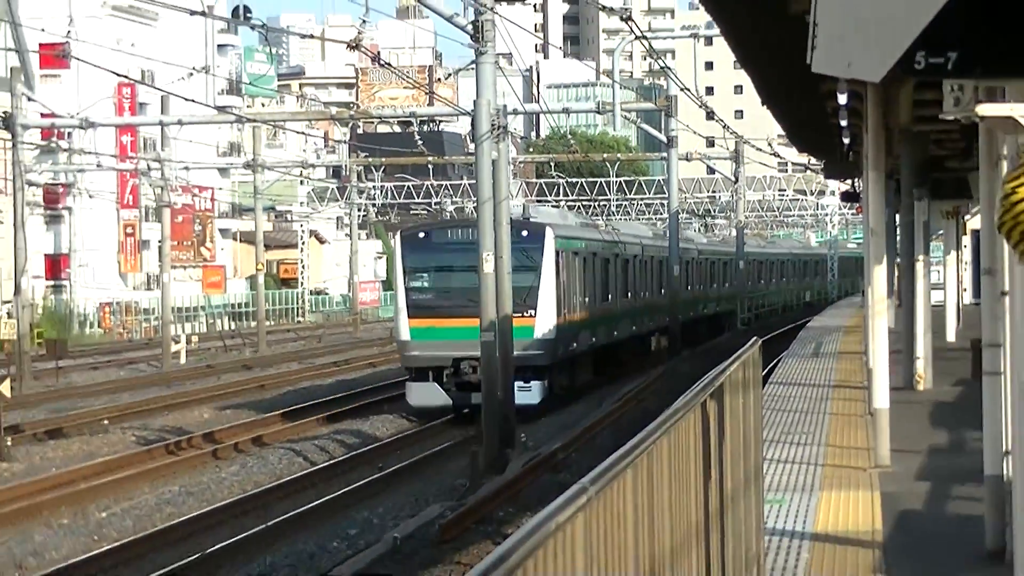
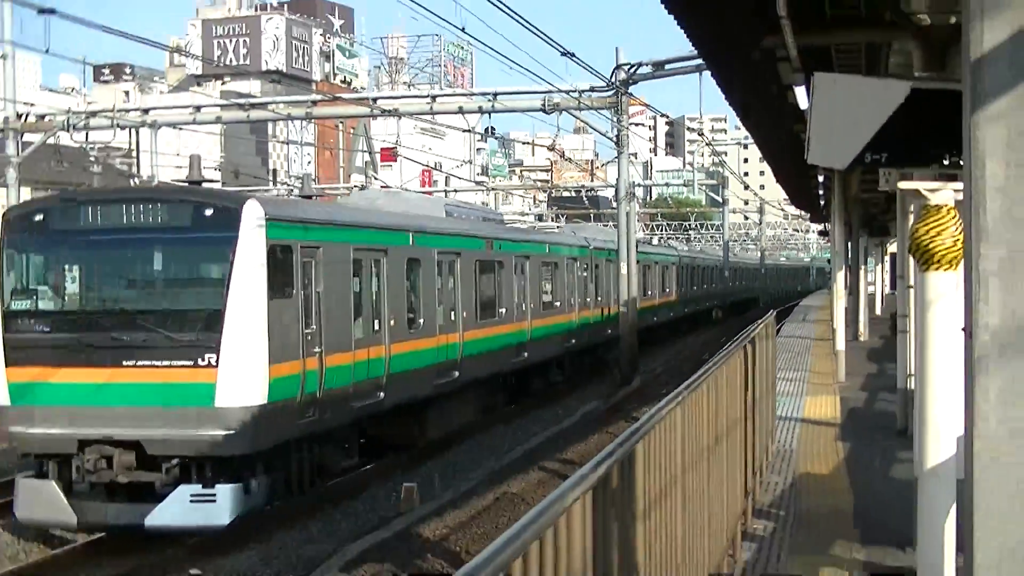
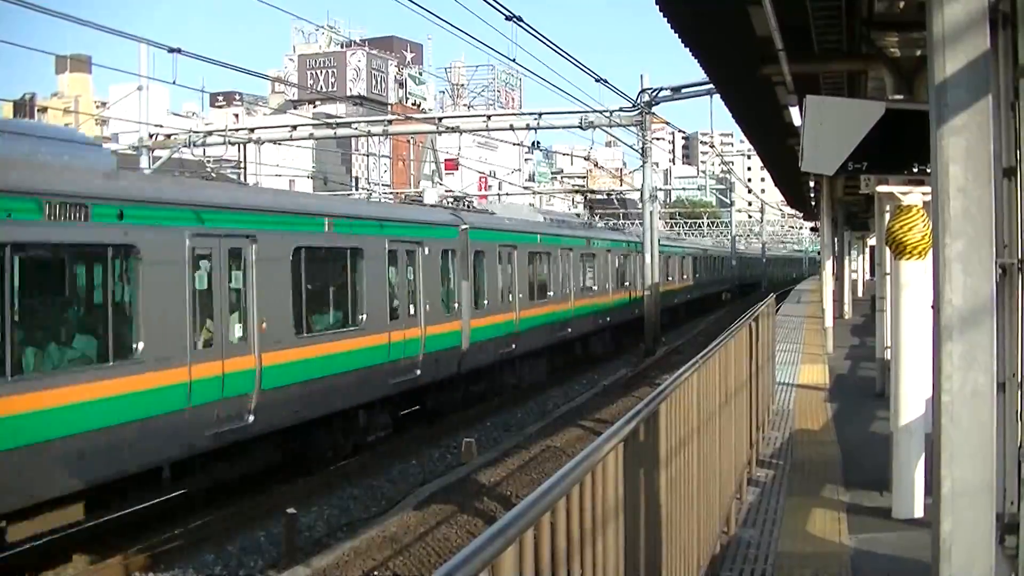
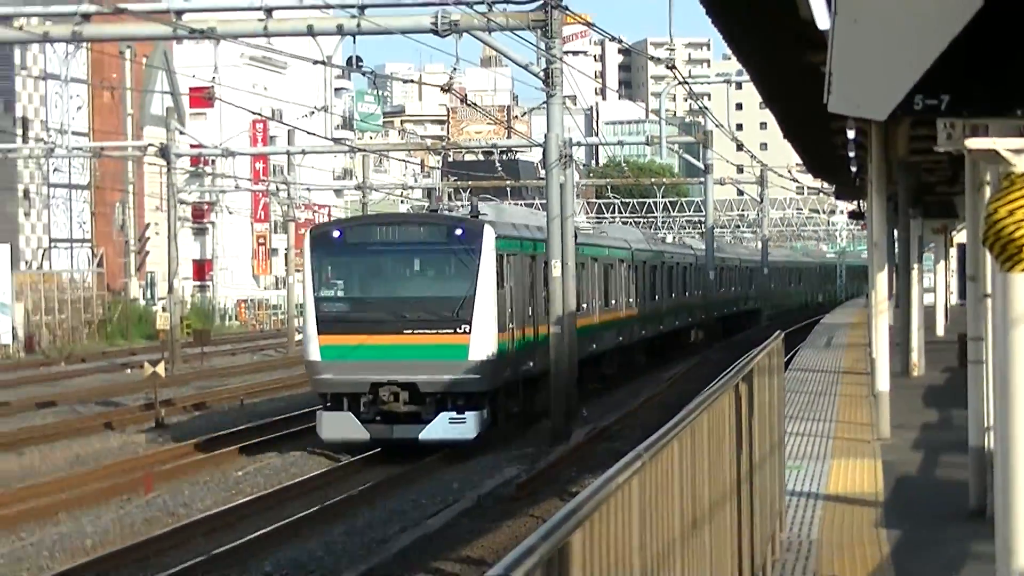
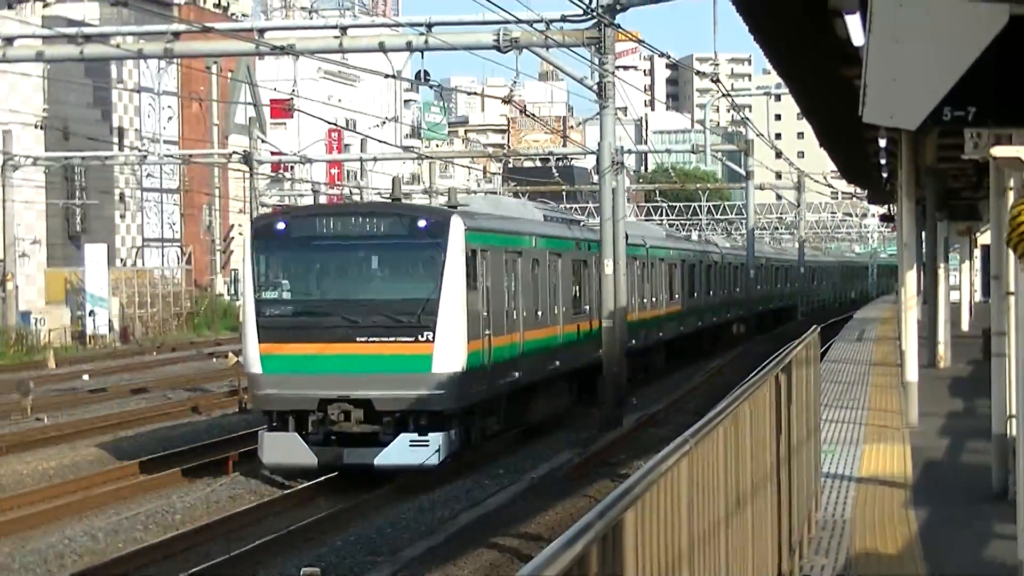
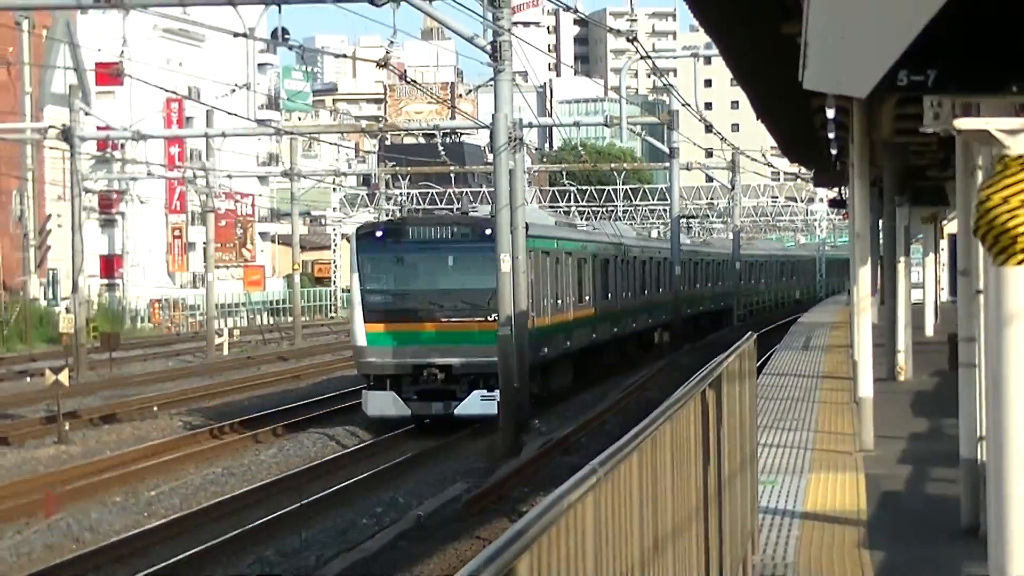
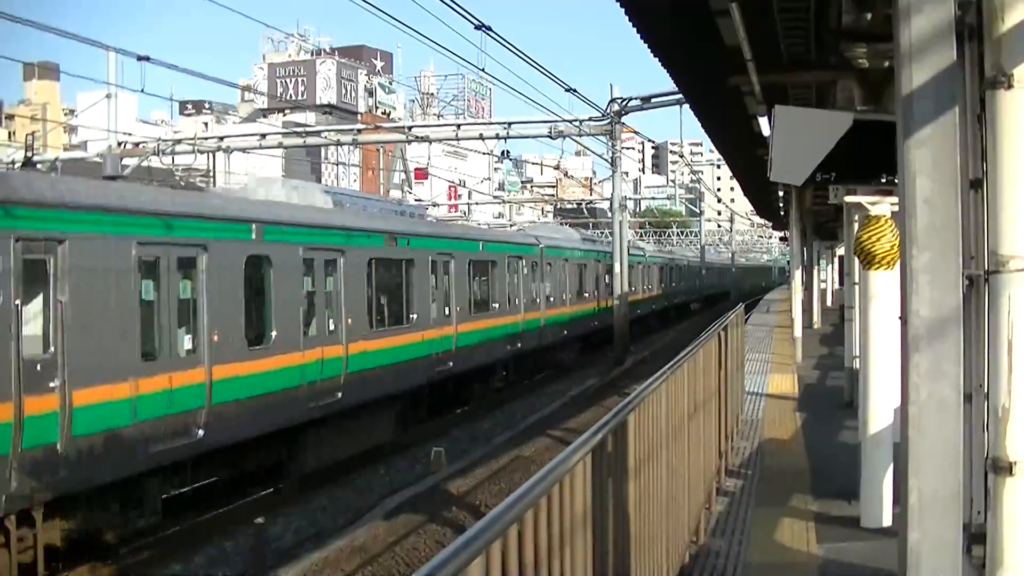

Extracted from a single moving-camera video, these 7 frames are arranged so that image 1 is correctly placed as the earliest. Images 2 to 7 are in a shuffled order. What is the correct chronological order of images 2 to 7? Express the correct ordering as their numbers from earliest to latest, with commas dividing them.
6, 4, 5, 2, 7, 3
